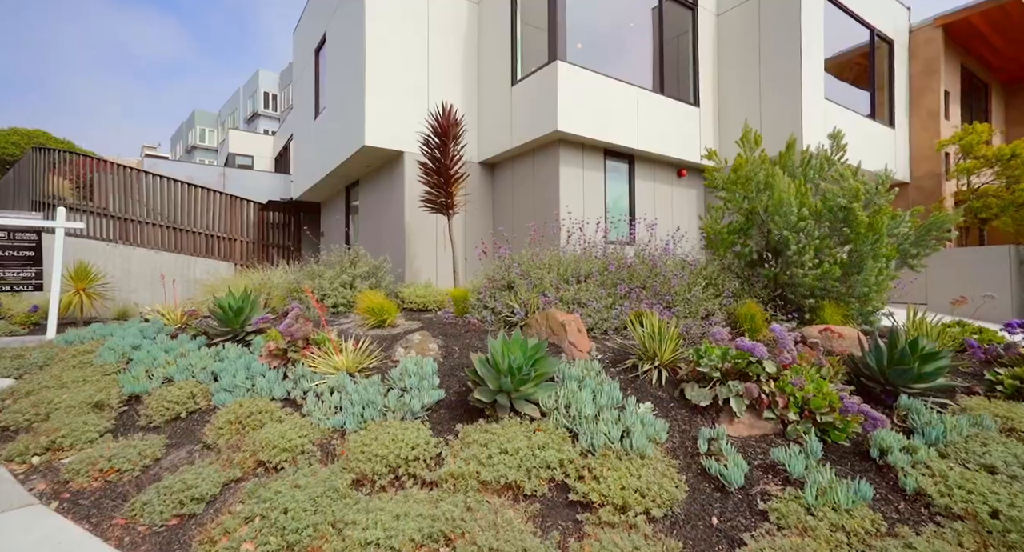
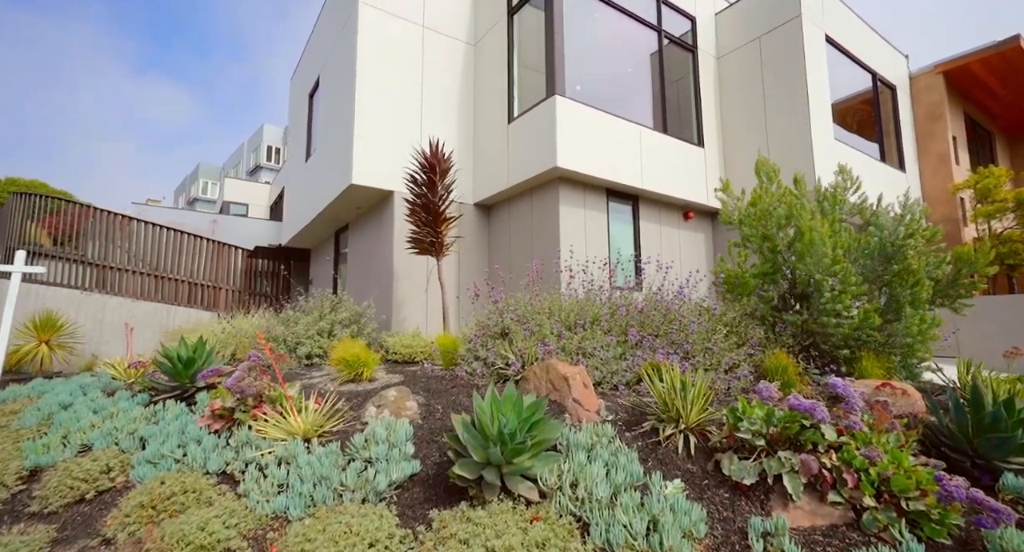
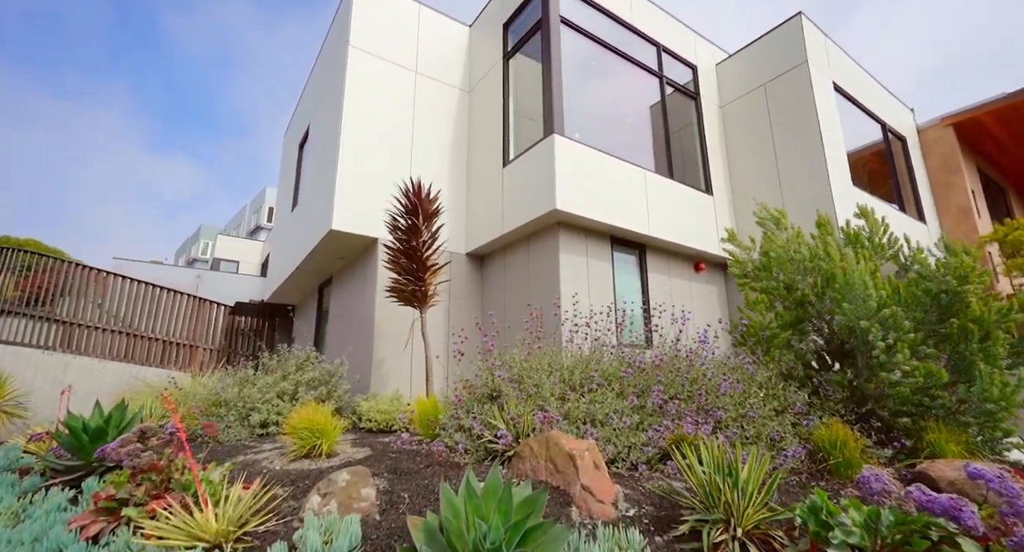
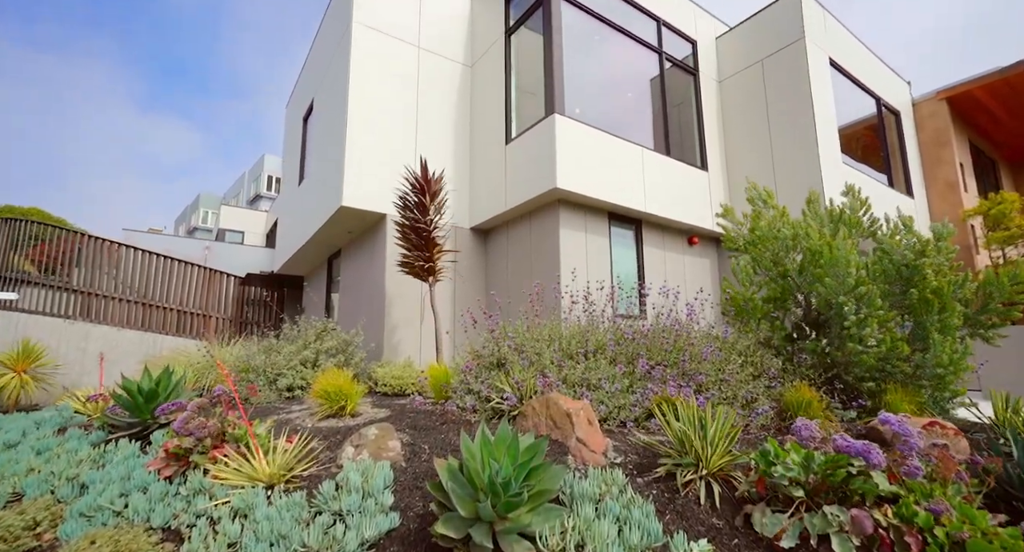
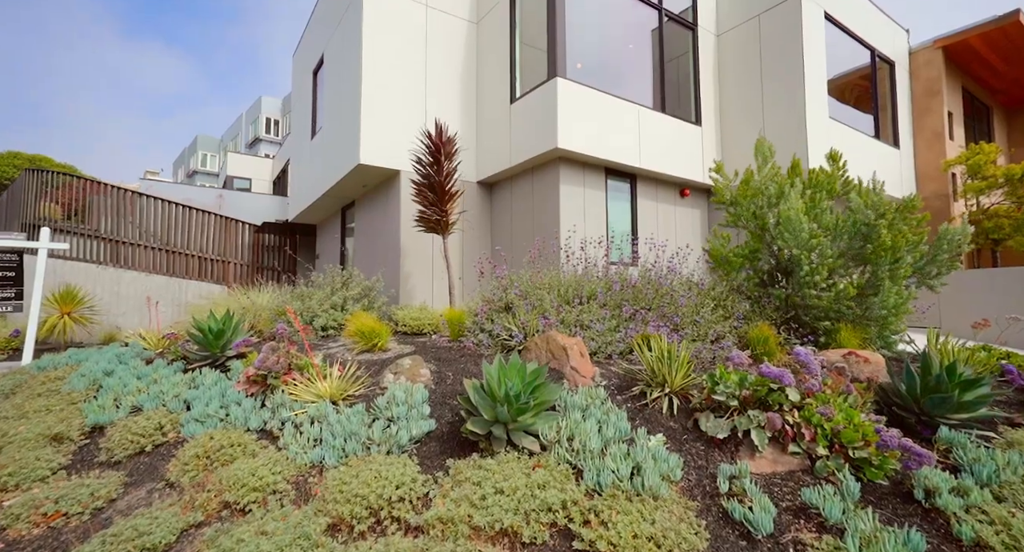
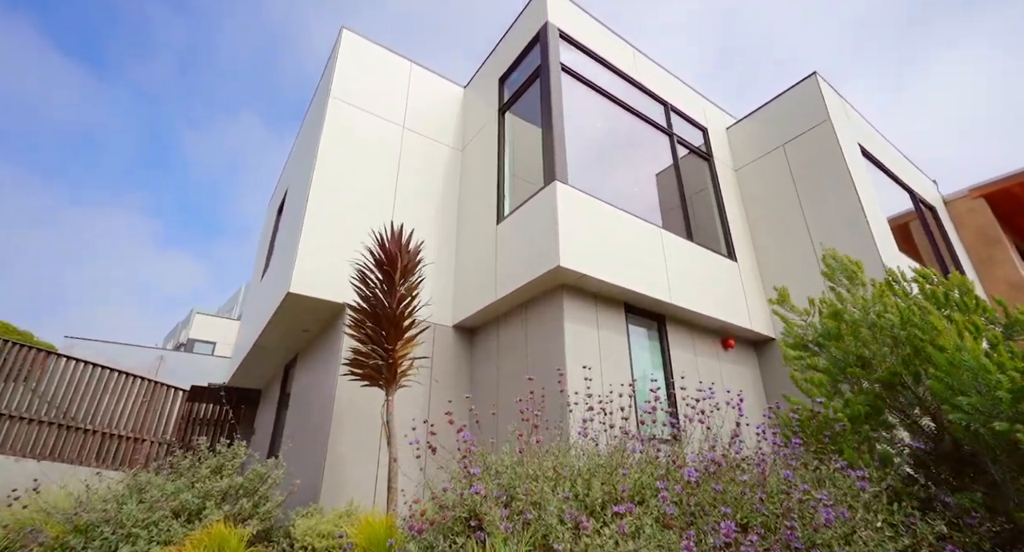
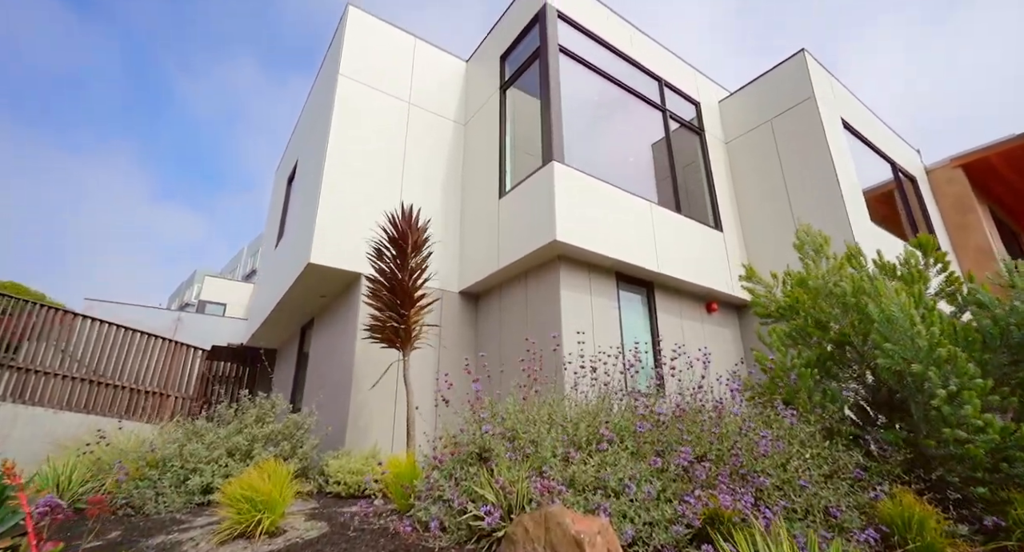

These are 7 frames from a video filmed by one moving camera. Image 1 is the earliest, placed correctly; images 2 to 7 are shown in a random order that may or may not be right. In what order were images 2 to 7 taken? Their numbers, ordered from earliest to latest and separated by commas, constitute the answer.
5, 2, 4, 3, 7, 6
